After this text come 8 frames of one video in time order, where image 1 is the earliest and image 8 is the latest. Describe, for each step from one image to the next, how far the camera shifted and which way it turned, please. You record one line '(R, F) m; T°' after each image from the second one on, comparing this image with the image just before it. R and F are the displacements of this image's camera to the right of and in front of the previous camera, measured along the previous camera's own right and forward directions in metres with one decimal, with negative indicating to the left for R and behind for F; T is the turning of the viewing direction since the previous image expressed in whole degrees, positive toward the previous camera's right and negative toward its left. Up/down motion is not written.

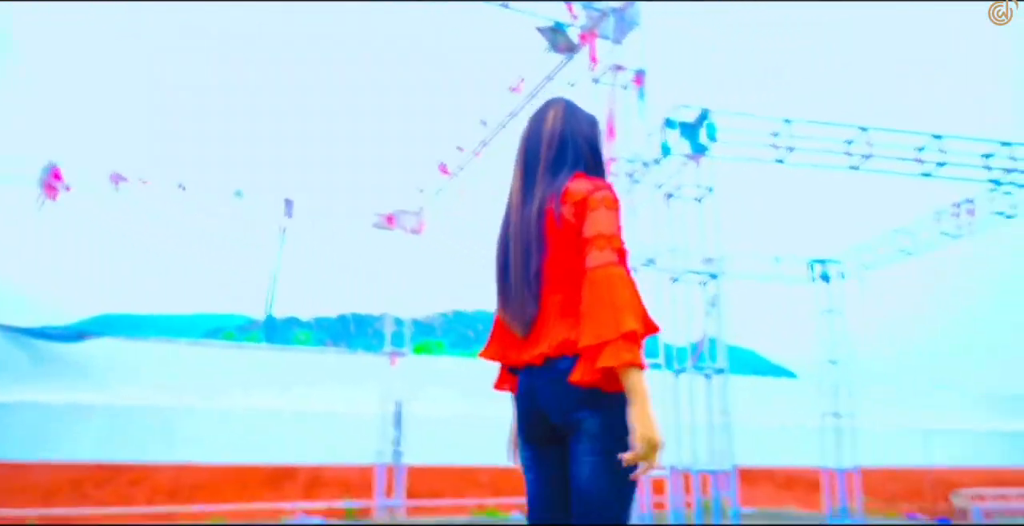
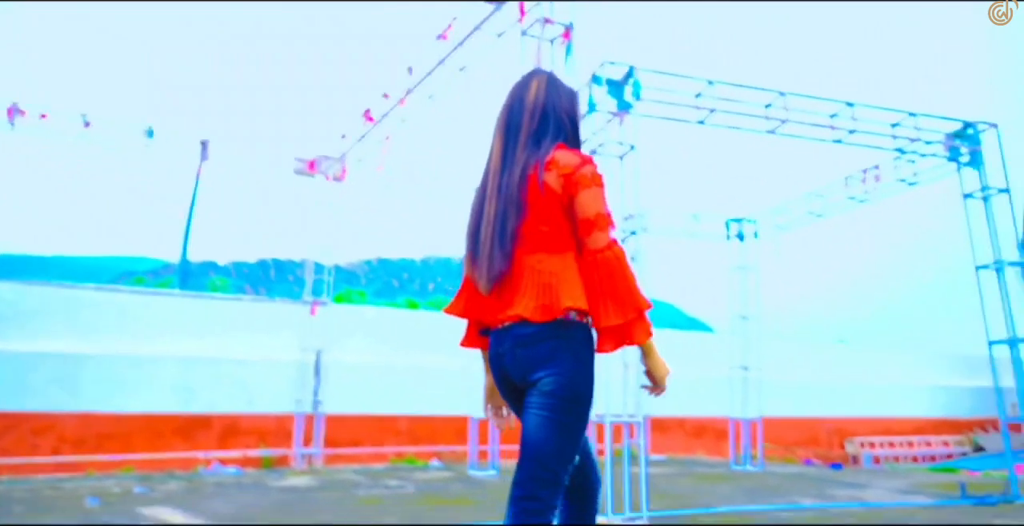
(0.0, 0.0) m; +6°
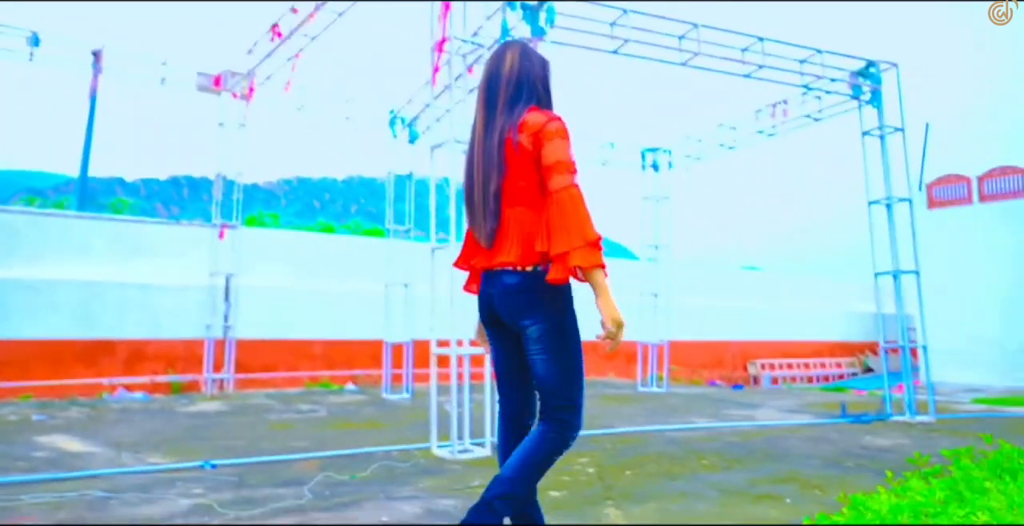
(+0.1, 0.0) m; +6°
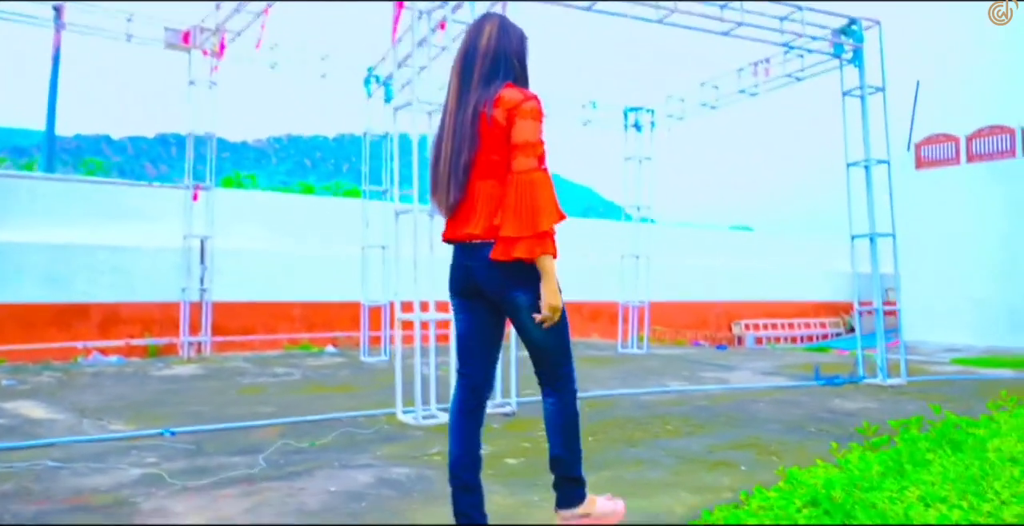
(+0.1, +0.1) m; +1°
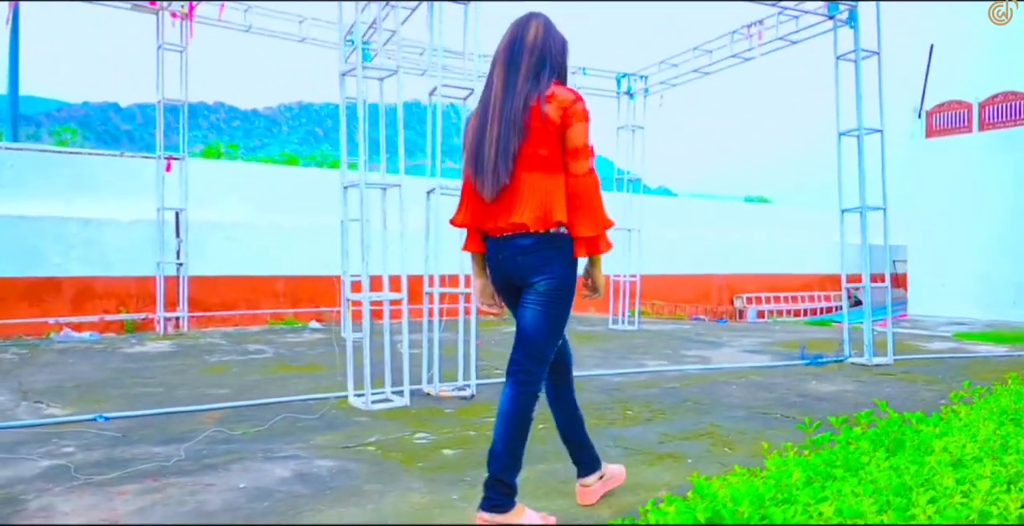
(+0.3, +0.2) m; -1°
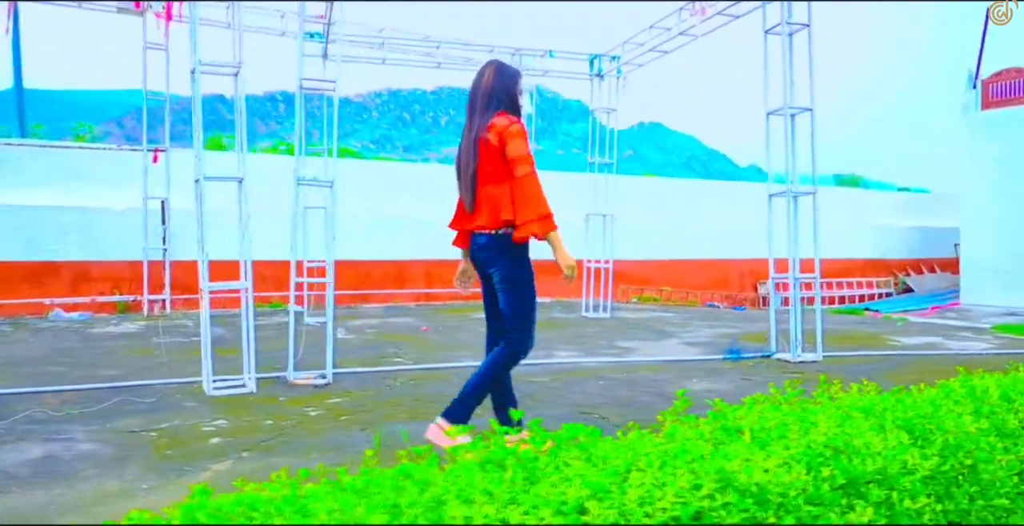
(+1.3, +0.1) m; -7°
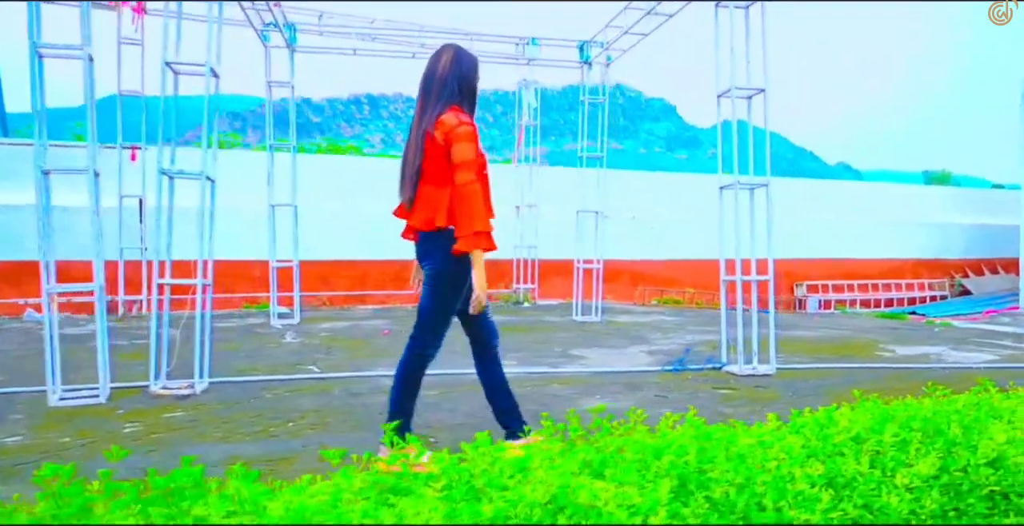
(+1.0, +0.5) m; -6°
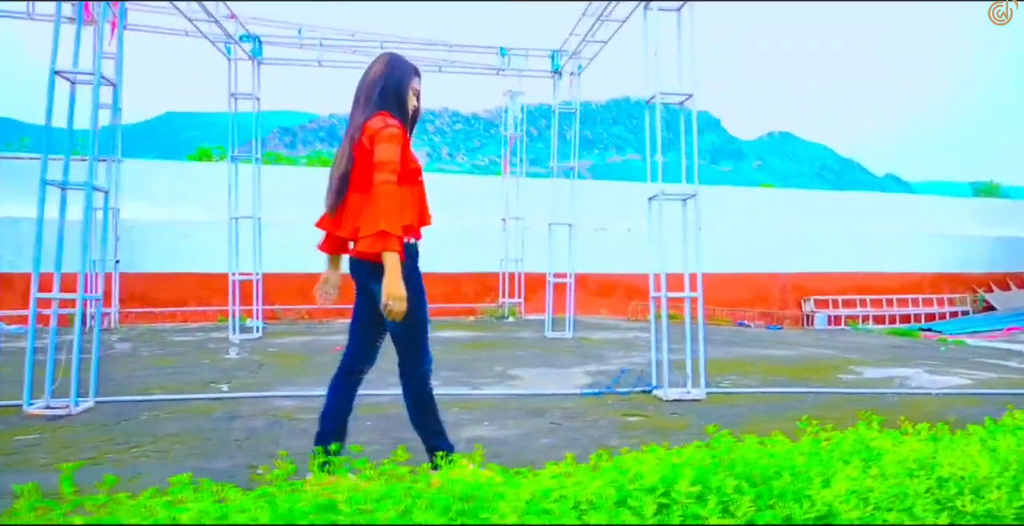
(+0.7, +0.3) m; -3°
